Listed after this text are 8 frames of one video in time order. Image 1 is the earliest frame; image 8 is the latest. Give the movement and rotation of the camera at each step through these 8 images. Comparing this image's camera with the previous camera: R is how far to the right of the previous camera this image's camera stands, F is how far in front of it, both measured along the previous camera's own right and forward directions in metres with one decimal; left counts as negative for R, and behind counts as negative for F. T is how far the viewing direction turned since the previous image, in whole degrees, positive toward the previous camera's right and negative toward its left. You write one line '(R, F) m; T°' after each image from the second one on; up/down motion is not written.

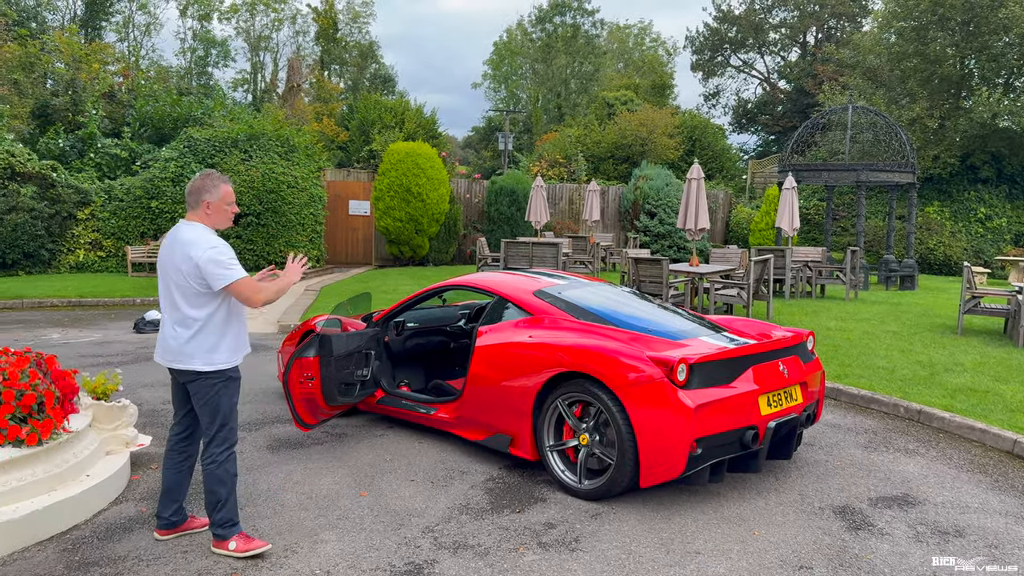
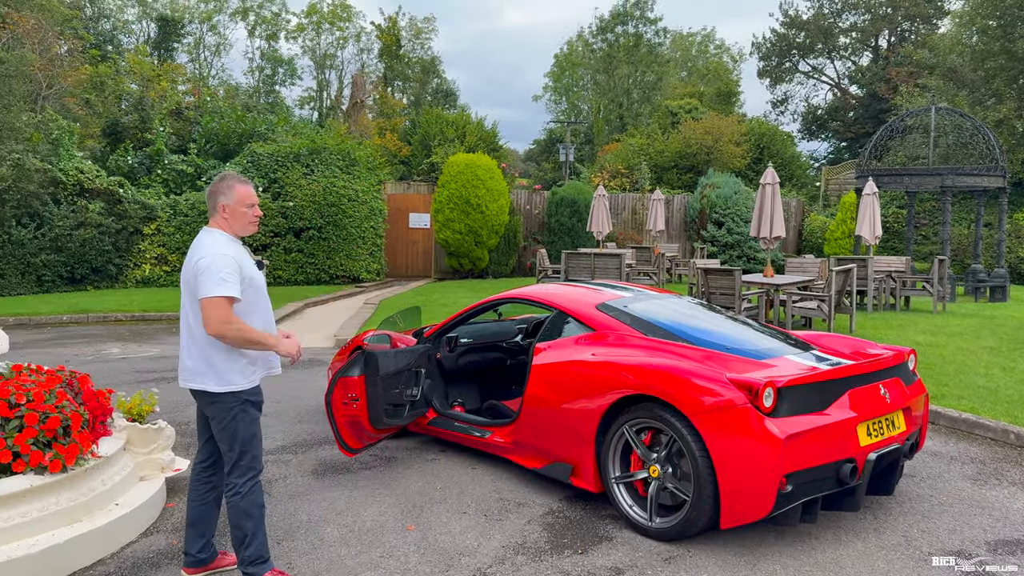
(0.0, +0.4) m; -4°
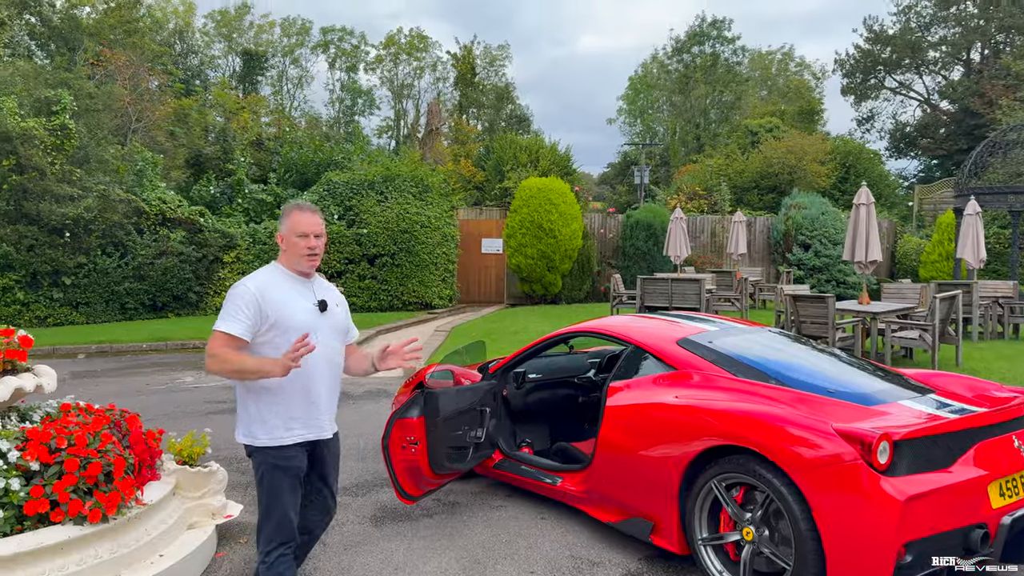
(0.0, +0.4) m; -5°
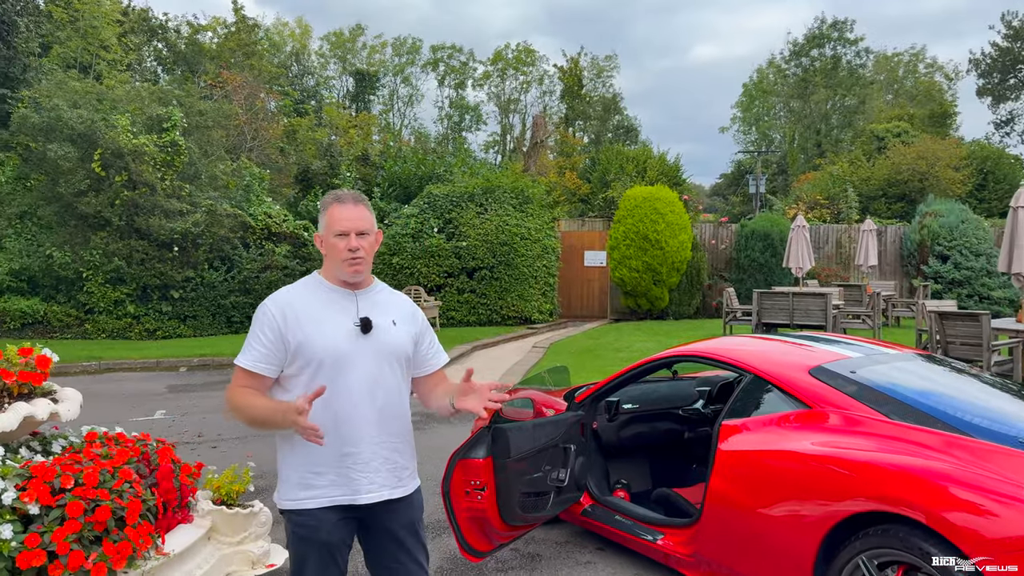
(+0.1, +0.7) m; -7°
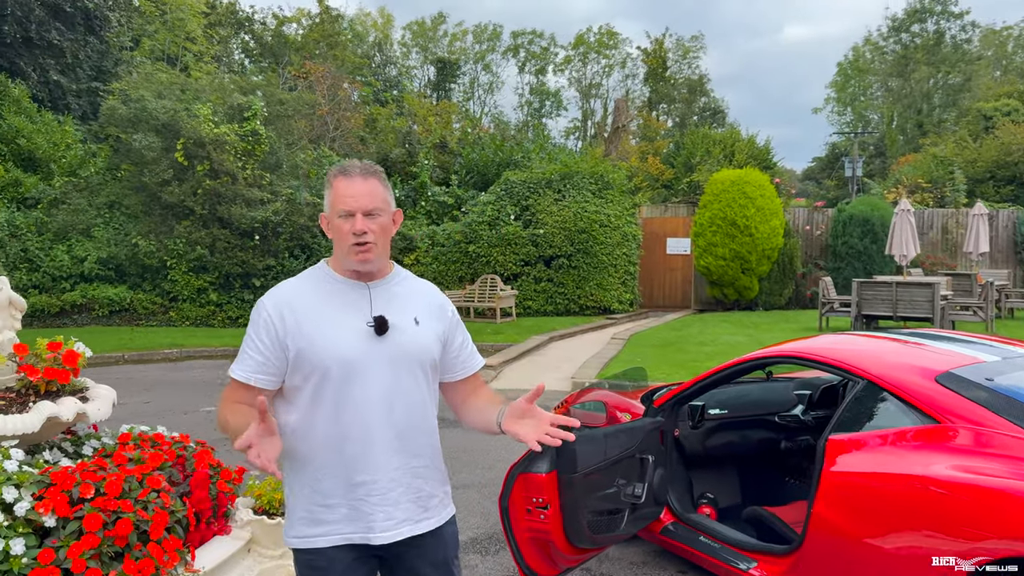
(+0.1, +0.4) m; -6°
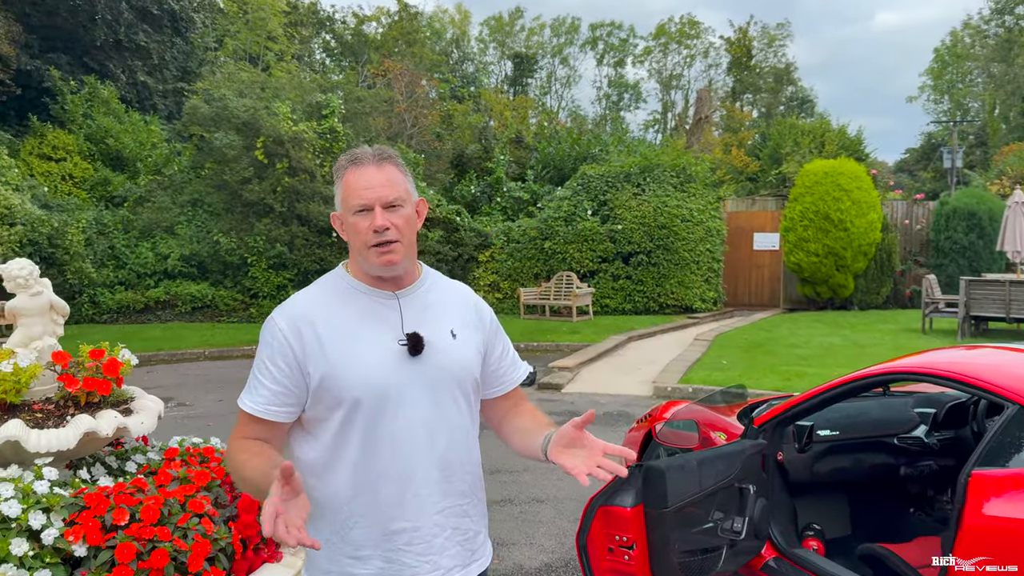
(0.0, +0.4) m; -5°
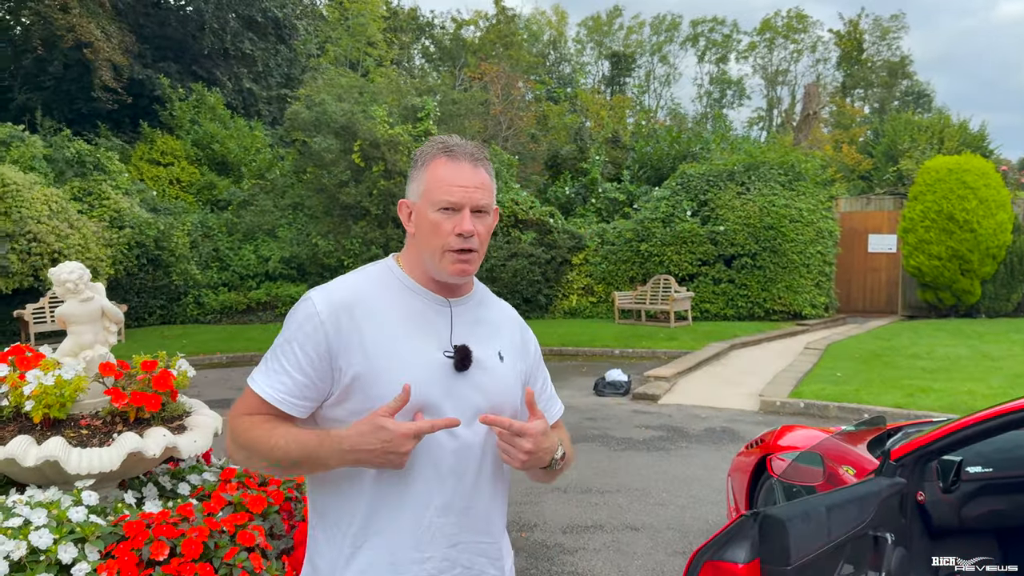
(0.0, +0.4) m; -7°
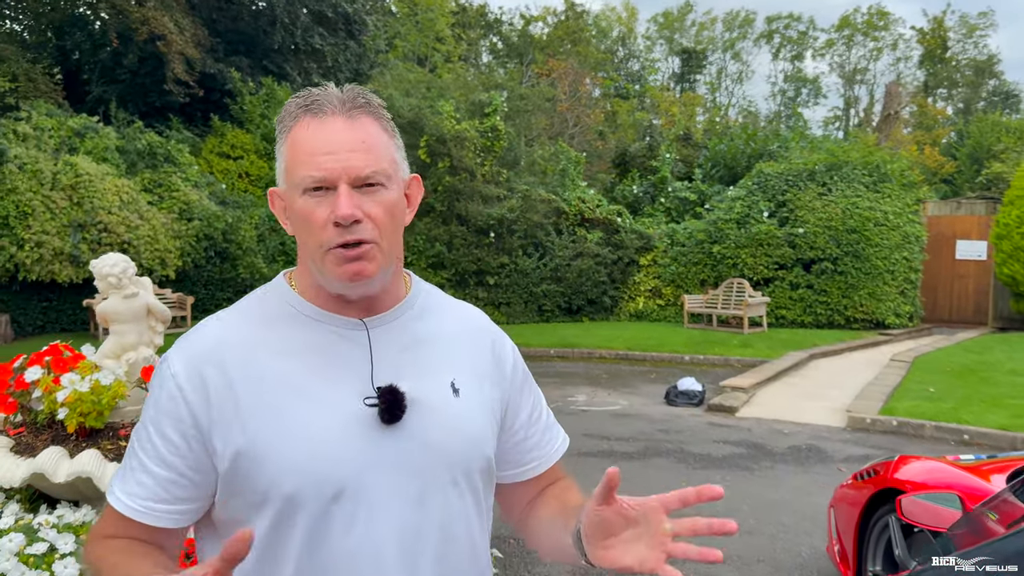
(-0.1, +0.4) m; -4°
